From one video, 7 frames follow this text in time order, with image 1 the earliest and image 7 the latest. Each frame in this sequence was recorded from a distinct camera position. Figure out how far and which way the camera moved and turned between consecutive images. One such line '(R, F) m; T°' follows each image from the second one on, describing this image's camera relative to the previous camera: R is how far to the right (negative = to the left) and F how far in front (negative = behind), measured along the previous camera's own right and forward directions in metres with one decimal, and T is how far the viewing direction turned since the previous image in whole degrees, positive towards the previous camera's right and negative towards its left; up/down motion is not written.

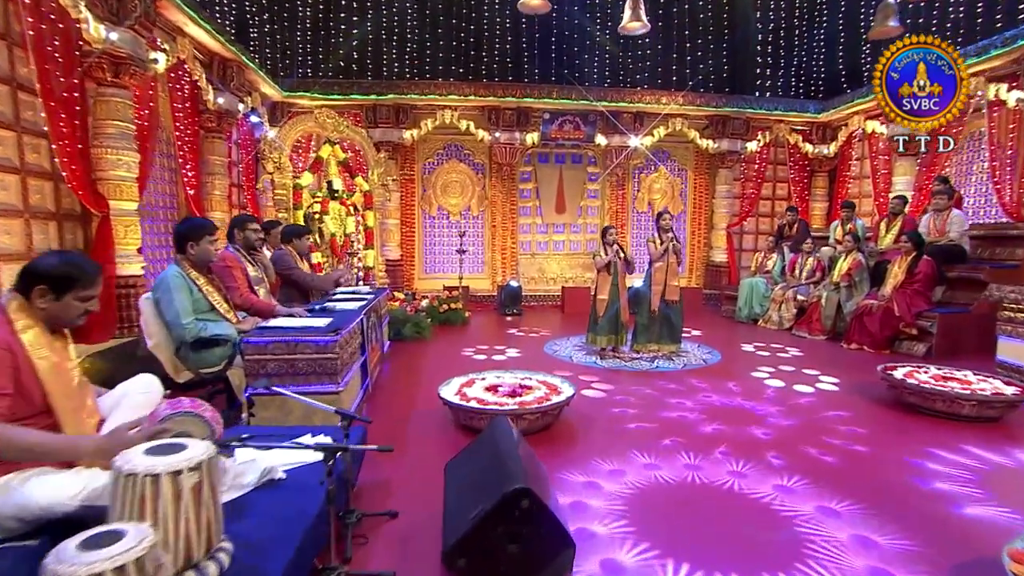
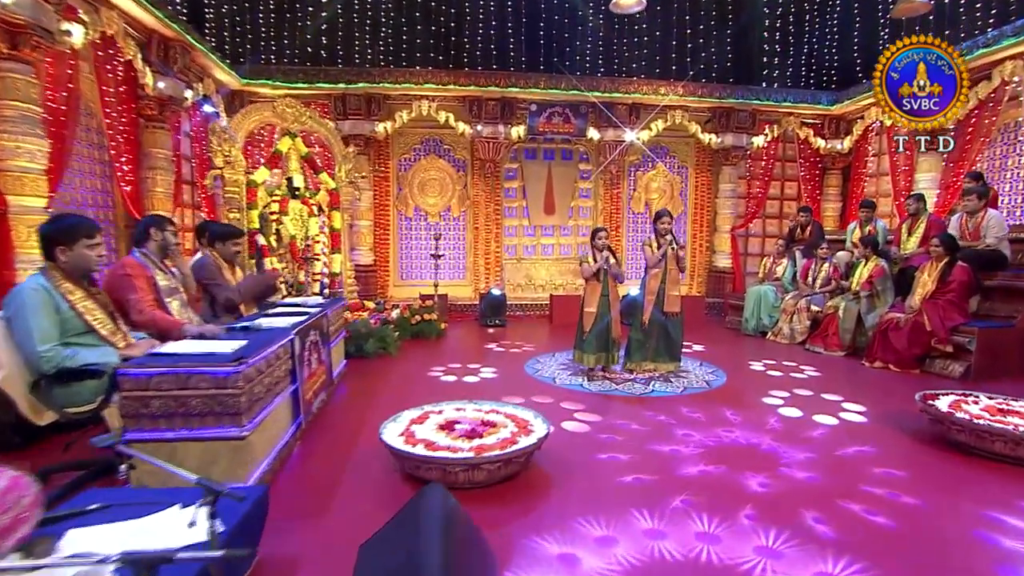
(+0.2, +0.9) m; 0°
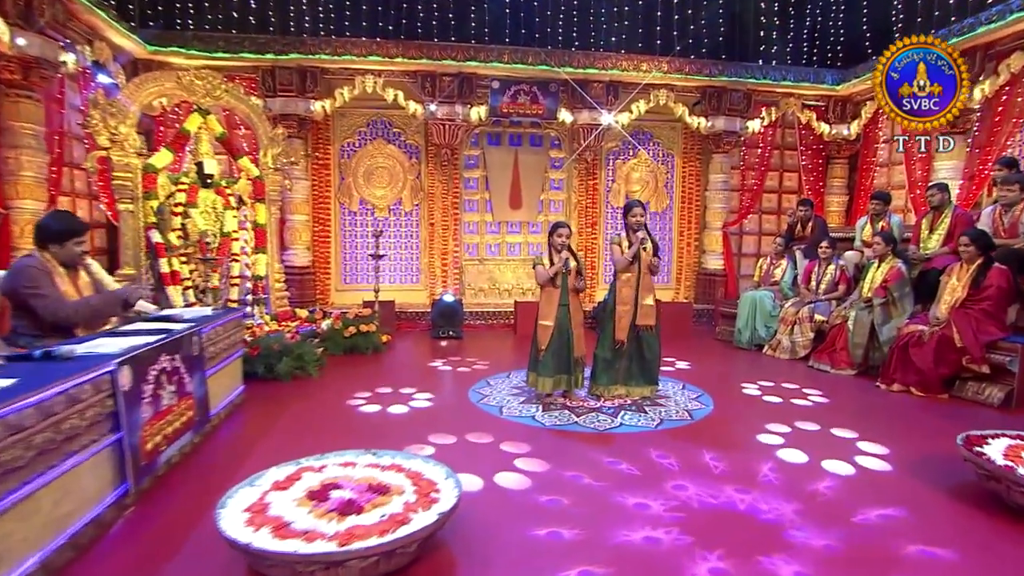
(+0.4, +1.2) m; 0°
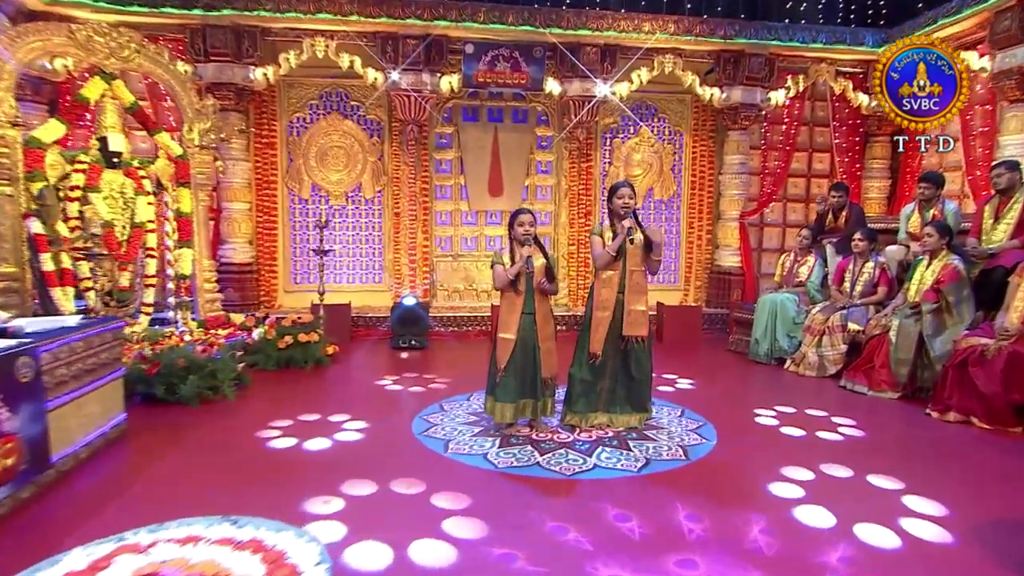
(+0.5, +1.2) m; -2°
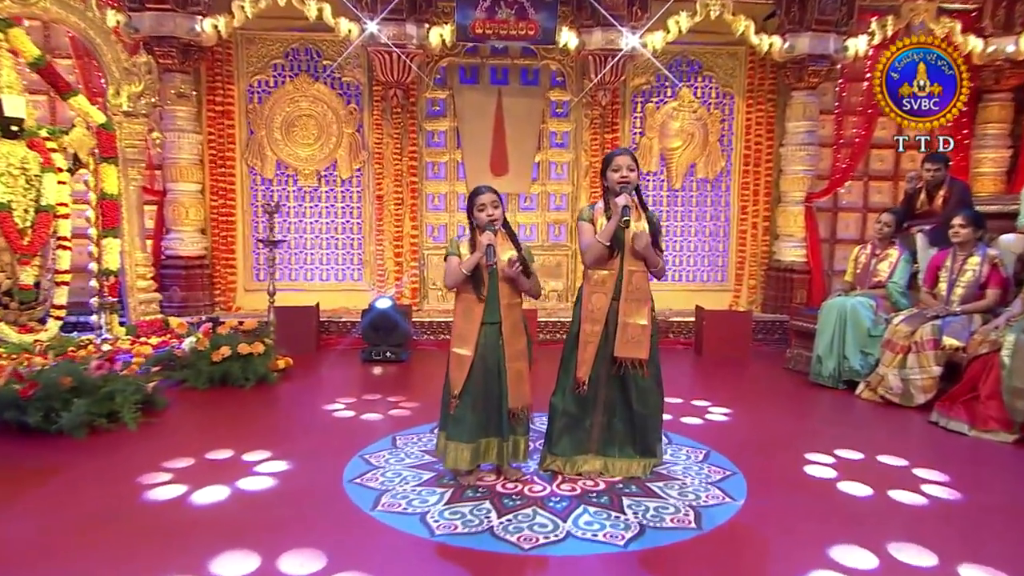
(+0.5, +1.3) m; -5°
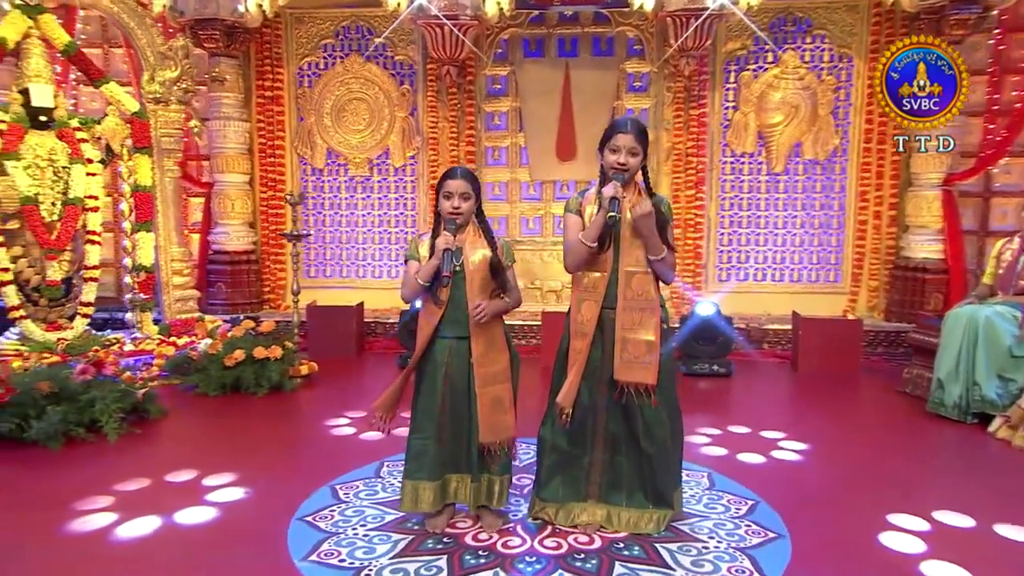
(+0.5, +0.7) m; -10°
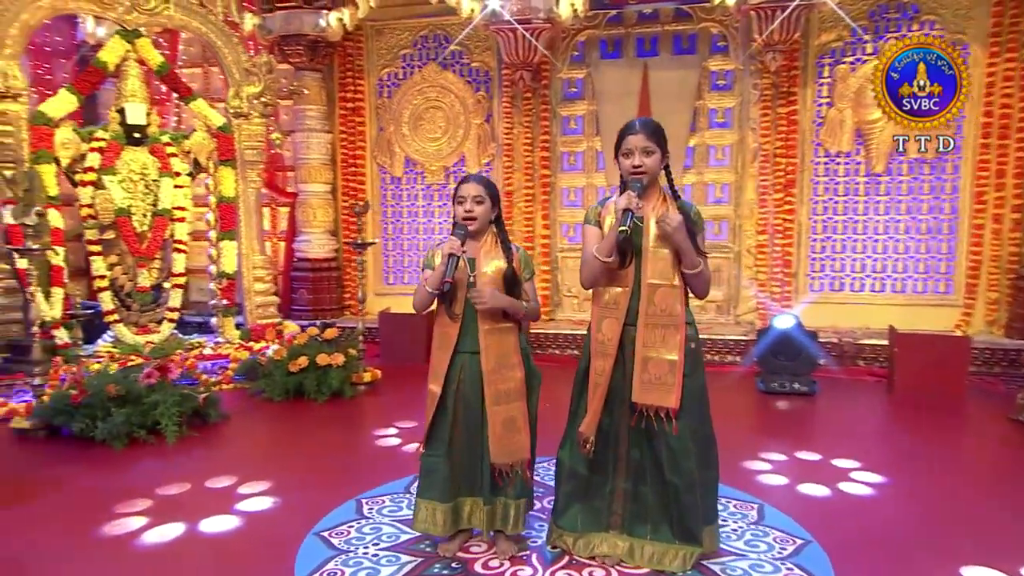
(+0.3, +0.1) m; -9°
